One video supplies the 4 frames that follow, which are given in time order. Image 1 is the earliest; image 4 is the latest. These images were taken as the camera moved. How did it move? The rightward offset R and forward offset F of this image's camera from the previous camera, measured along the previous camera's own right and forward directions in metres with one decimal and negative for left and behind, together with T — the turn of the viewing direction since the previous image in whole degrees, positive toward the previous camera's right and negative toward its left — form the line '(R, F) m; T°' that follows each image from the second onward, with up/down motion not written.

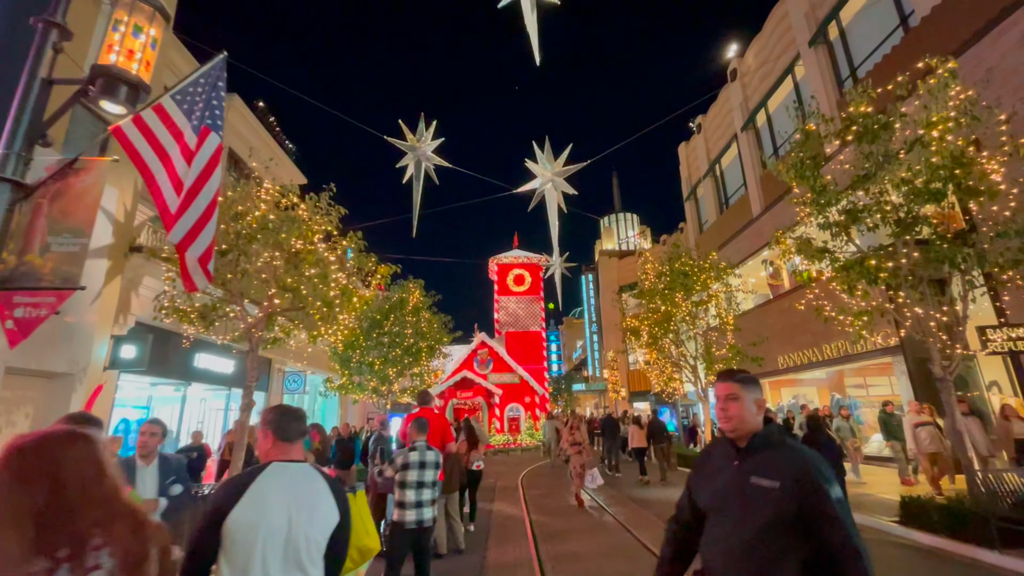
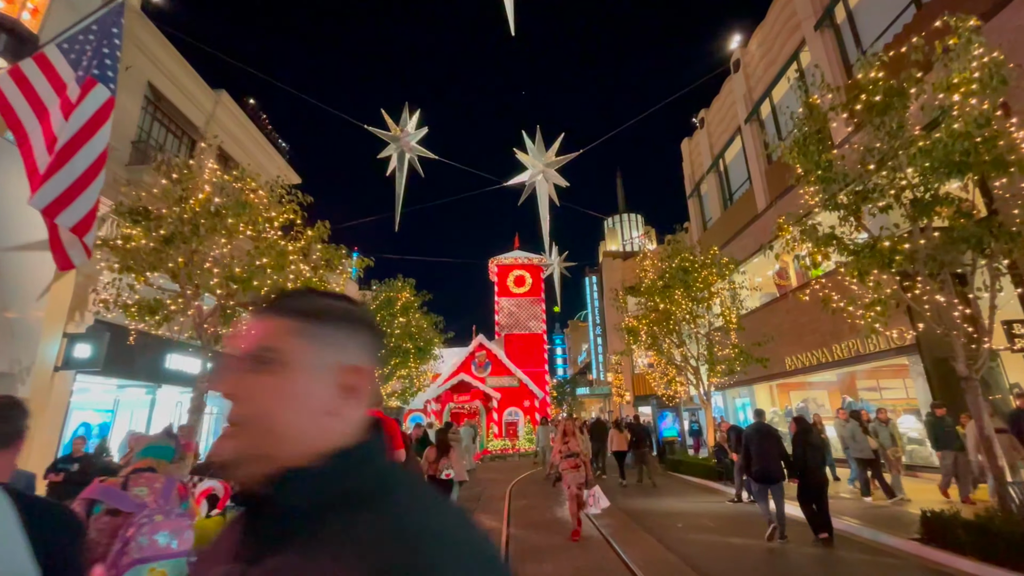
(+0.6, +0.8) m; -1°
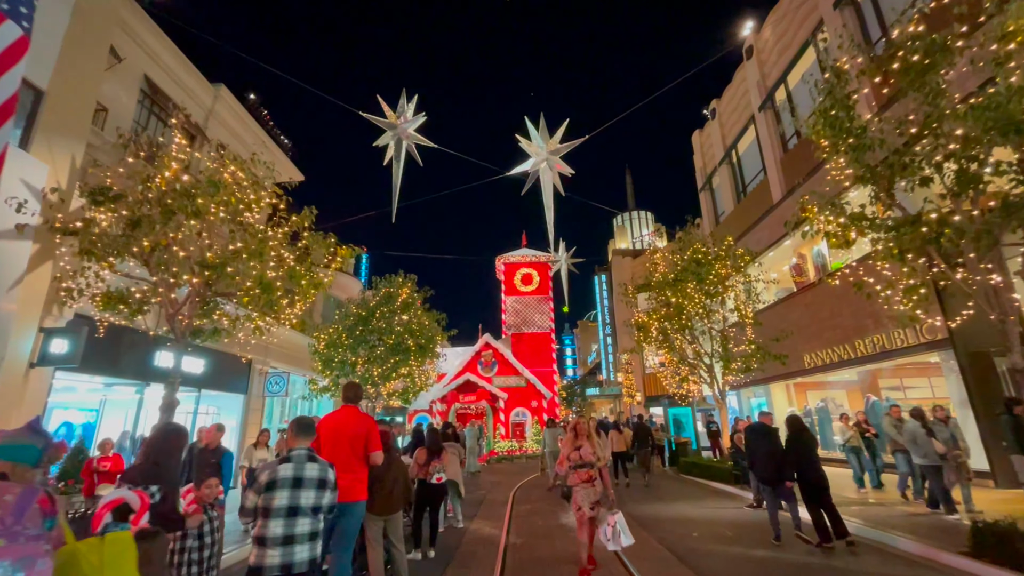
(+0.2, +0.7) m; -1°
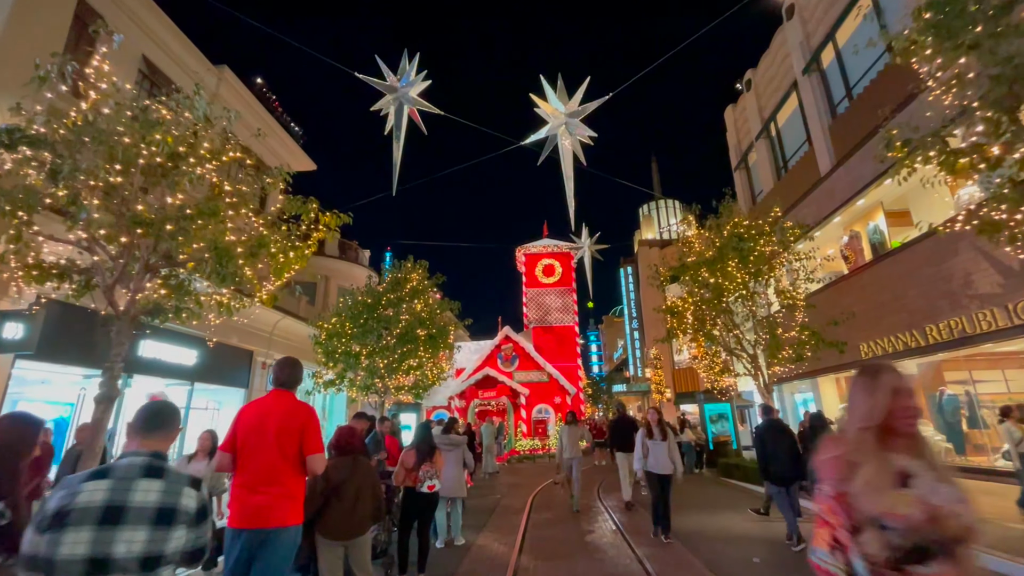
(+0.2, +1.6) m; -3°
